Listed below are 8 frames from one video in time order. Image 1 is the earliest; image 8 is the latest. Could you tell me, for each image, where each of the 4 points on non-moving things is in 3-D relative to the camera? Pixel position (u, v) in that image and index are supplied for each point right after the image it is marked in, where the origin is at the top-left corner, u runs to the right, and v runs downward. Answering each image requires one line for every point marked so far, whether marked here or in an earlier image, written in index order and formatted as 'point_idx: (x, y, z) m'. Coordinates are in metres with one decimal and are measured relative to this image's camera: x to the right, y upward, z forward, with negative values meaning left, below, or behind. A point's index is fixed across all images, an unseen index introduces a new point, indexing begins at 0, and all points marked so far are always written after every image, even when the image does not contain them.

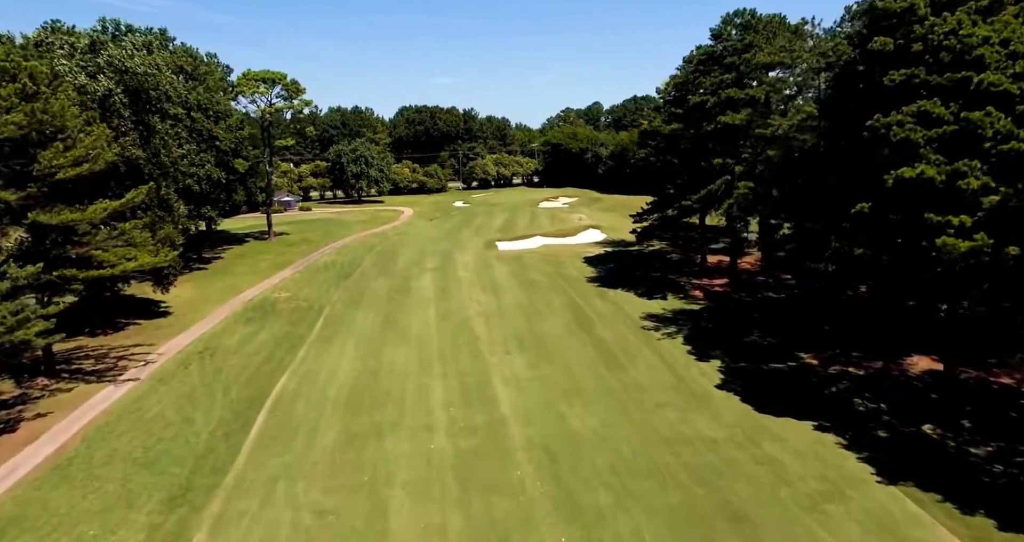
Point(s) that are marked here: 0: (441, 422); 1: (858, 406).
0: (-2.1, -4.5, +17.0) m
1: (+10.0, -3.9, +16.2) m
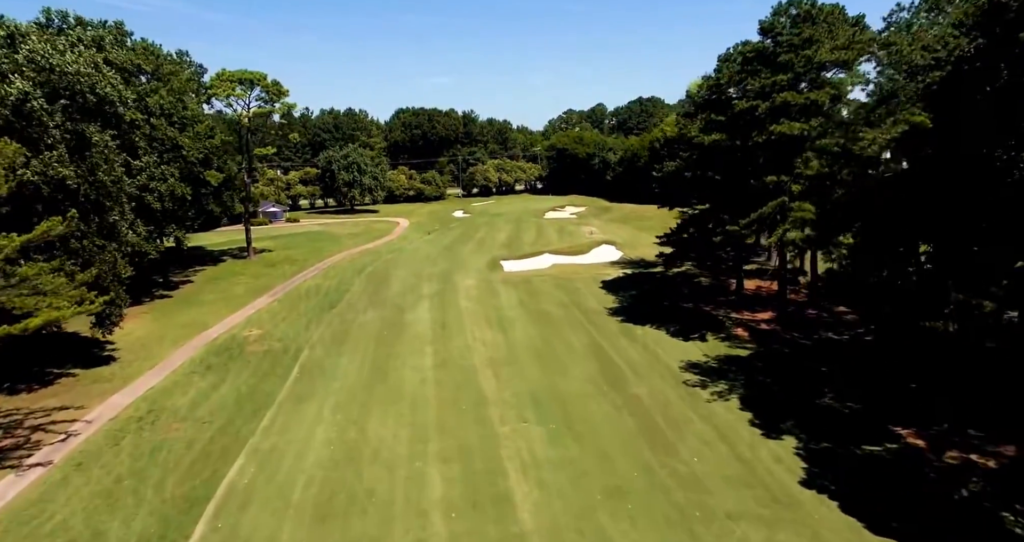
0: (-1.6, -6.0, +12.7) m
1: (+10.5, -5.3, +11.9) m
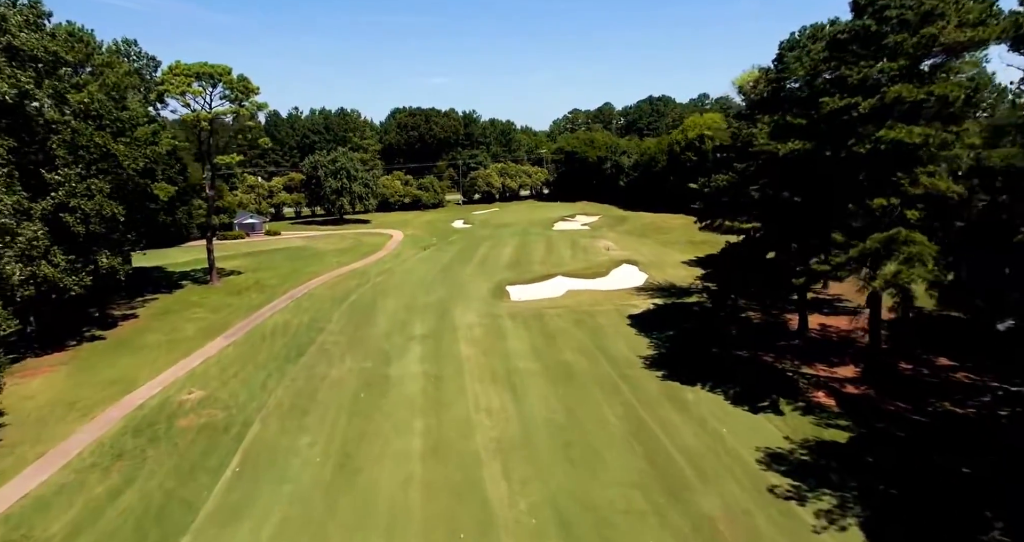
0: (-1.2, -7.6, +7.0) m
1: (+10.9, -6.9, +6.1) m
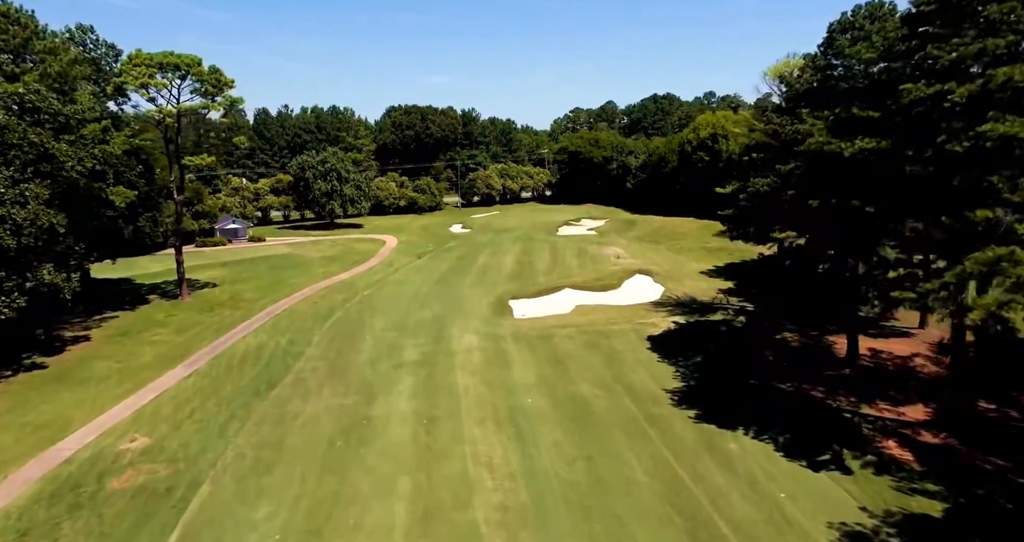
0: (-1.0, -8.3, +3.6) m
1: (+11.1, -7.6, +2.8) m
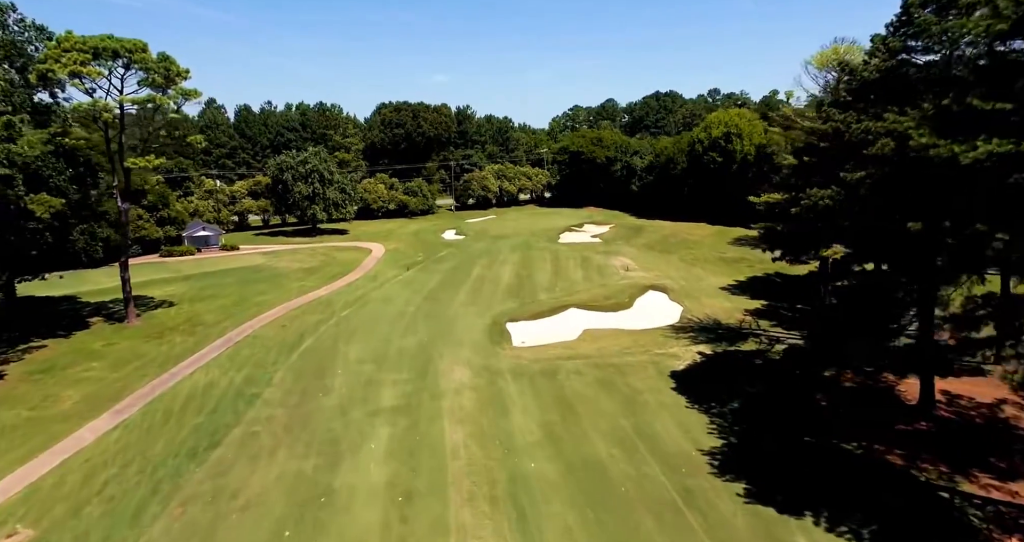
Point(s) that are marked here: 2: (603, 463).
0: (-0.9, -9.2, -0.3) m
1: (+11.2, -8.6, -1.1) m
2: (+2.6, -5.4, +15.9) m
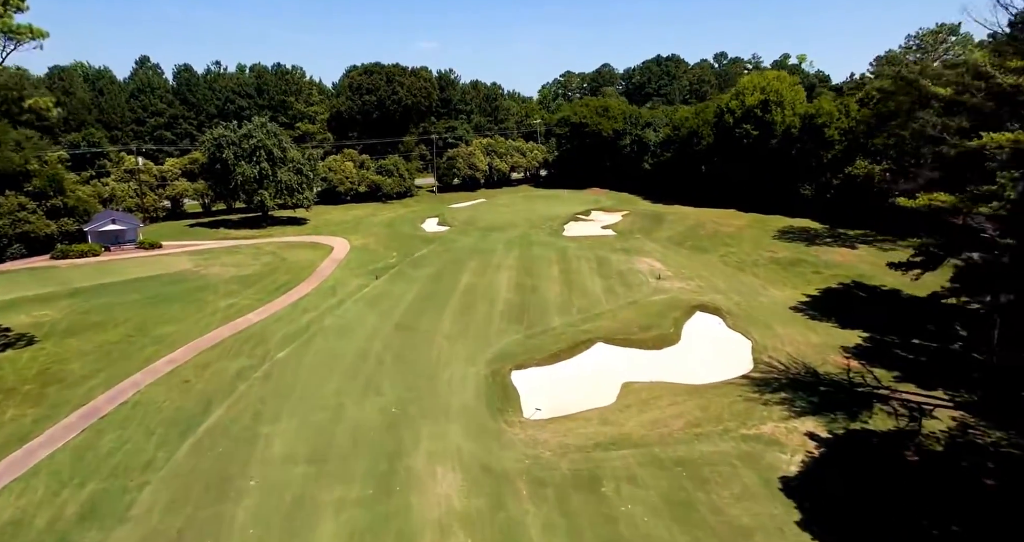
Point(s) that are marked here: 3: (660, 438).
0: (+0.1, -11.5, -8.3) m
1: (+12.2, -10.8, -8.8) m
2: (+3.2, -6.8, +7.8) m
3: (+4.1, -4.5, +15.6) m
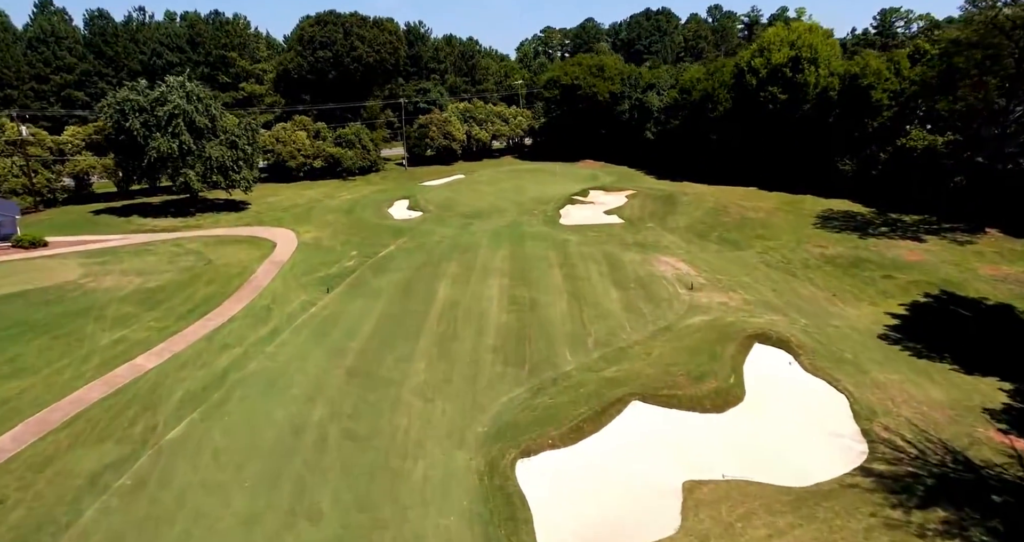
0: (+1.5, -14.2, -14.3) m
1: (+13.6, -13.4, -14.2) m
2: (+3.8, -8.5, +1.7) m
3: (+4.4, -5.7, +9.4) m
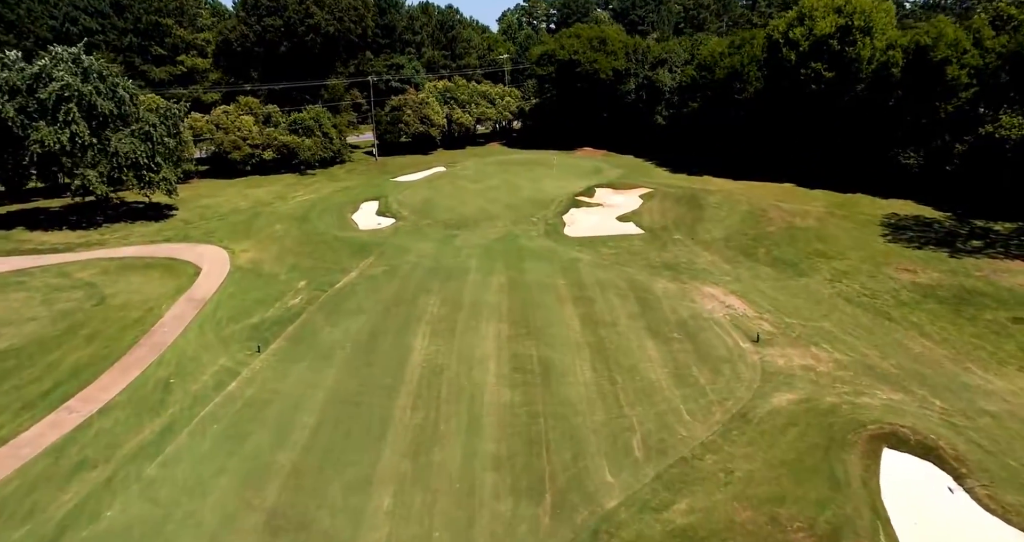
0: (+2.9, -17.1, -20.1) m
1: (+15.0, -16.1, -19.7) m
2: (+4.7, -10.7, -4.3) m
3: (+4.9, -7.6, +3.3) m
